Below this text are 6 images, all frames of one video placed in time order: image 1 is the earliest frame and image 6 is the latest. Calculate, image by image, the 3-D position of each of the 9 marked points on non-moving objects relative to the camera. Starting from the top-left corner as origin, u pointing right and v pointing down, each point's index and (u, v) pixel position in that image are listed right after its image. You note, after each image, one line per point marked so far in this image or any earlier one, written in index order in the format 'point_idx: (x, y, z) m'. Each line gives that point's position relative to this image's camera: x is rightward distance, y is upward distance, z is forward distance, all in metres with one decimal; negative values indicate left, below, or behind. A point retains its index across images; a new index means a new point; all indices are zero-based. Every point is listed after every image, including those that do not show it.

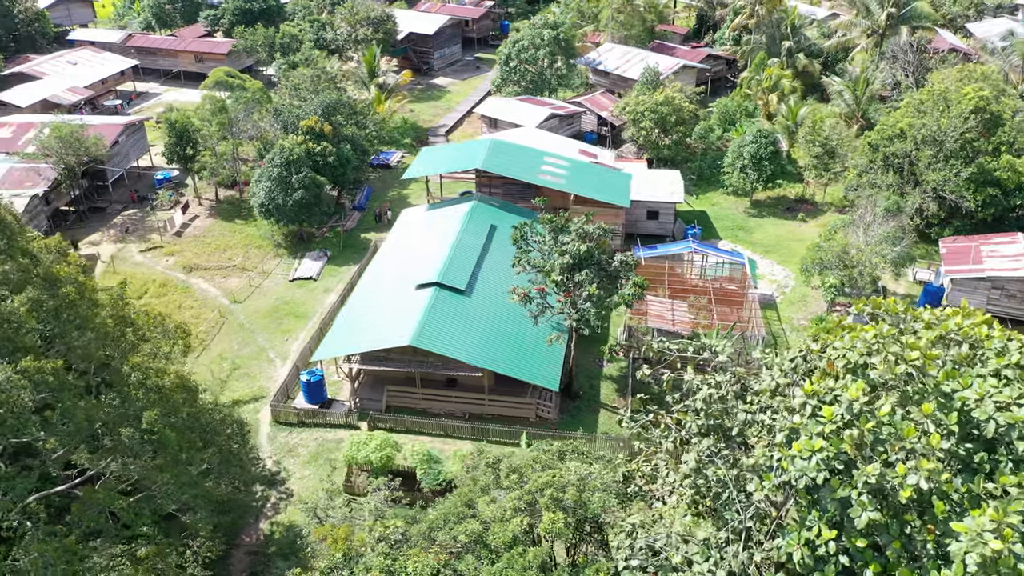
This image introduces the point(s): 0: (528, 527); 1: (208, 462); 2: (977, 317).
0: (+0.1, -3.5, +10.5) m
1: (-6.3, -3.6, +14.7) m
2: (+6.1, -0.4, +9.5) m
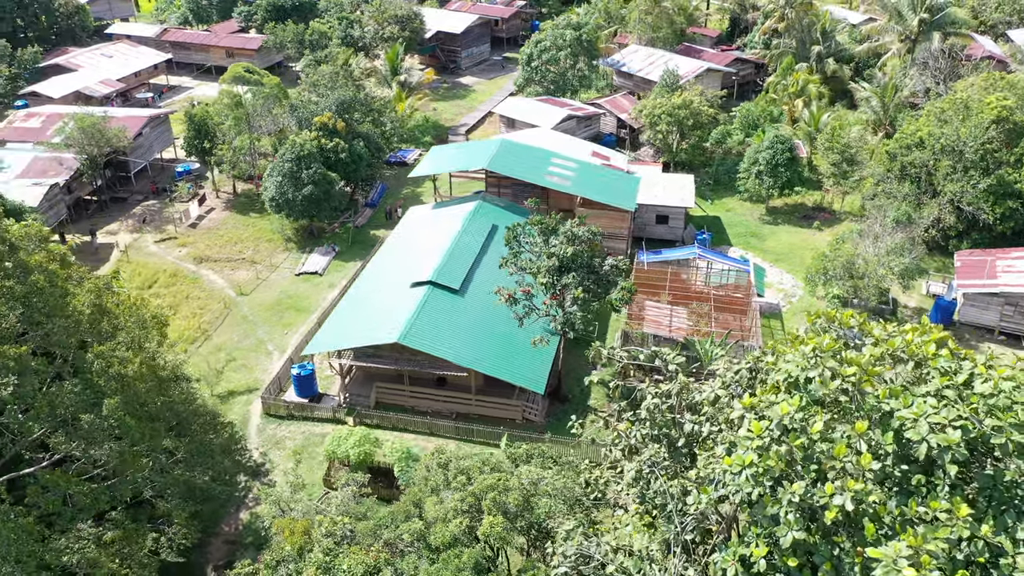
0: (-0.7, -3.5, +10.5) m
1: (-7.0, -3.4, +15.0) m
2: (+5.3, -0.6, +9.2) m
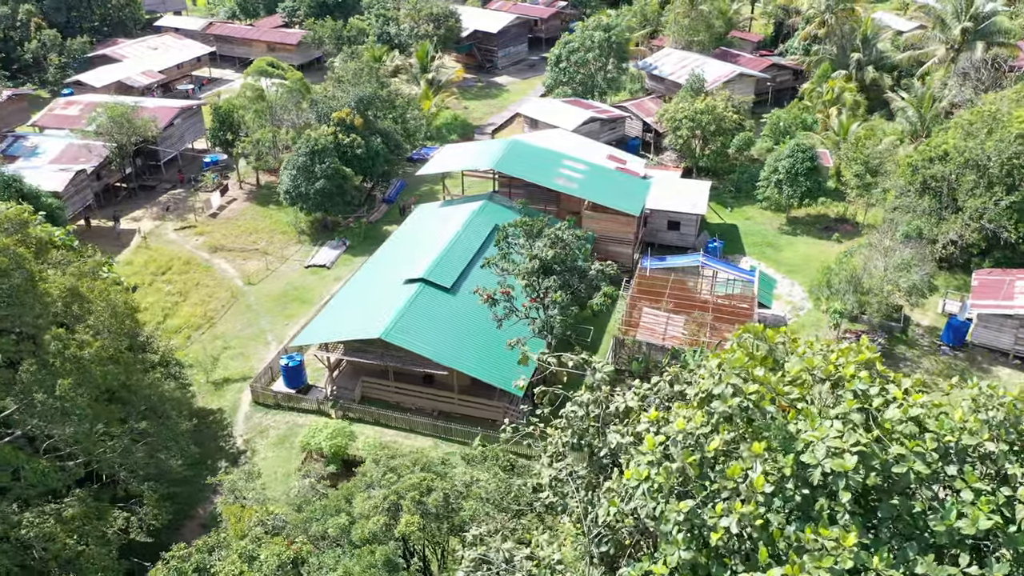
0: (-1.8, -3.5, +10.5) m
1: (-7.8, -3.1, +15.3) m
2: (+4.2, -0.8, +8.8) m
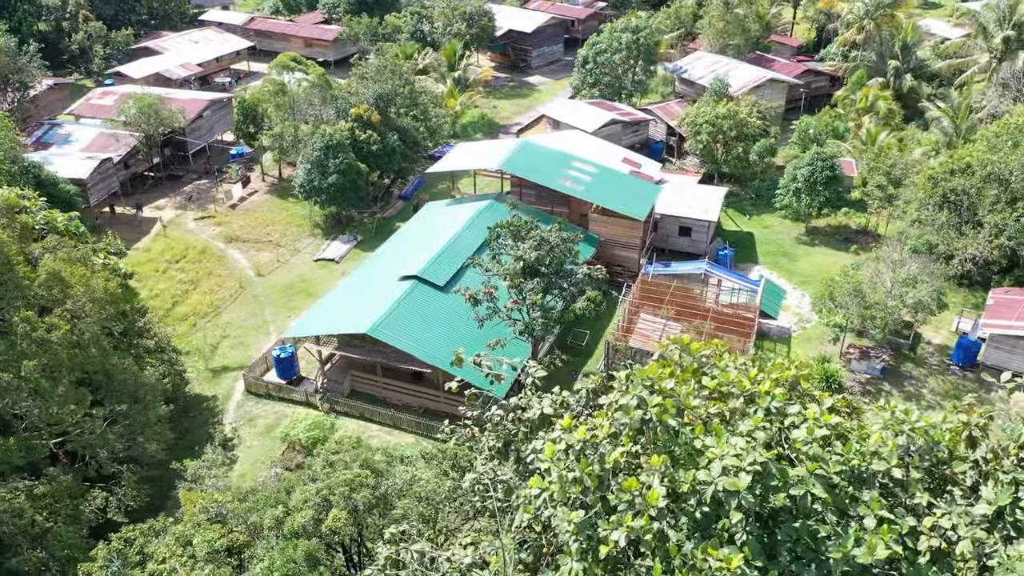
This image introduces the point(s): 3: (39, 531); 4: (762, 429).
0: (-2.9, -3.4, +10.6) m
1: (-8.5, -2.8, +15.7) m
2: (+3.2, -1.0, +8.6) m
3: (-9.0, -4.6, +13.6) m
4: (+2.7, -1.5, +7.6) m
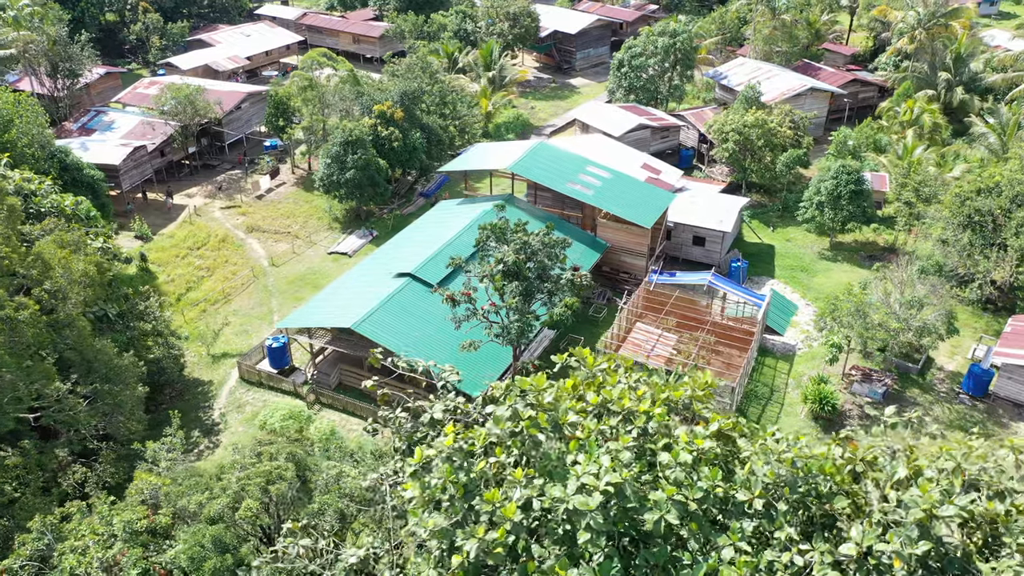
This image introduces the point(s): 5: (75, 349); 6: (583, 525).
0: (-4.1, -3.3, +10.8) m
1: (-9.4, -2.5, +16.4) m
2: (+1.9, -1.2, +8.4) m
3: (-10.1, -4.2, +14.3) m
4: (+1.2, -1.7, +7.4) m
5: (-10.1, -1.4, +16.4) m
6: (+0.7, -2.3, +6.9) m
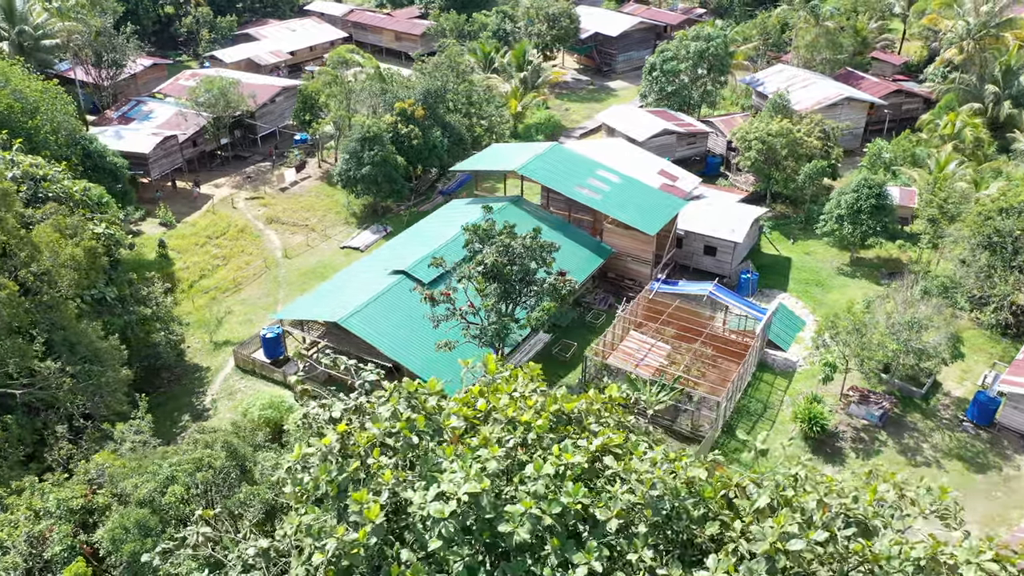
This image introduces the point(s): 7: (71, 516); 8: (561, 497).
0: (-5.3, -3.2, +11.1) m
1: (-10.2, -2.1, +17.0) m
2: (+0.6, -1.4, +8.3) m
3: (-11.1, -3.8, +15.0) m
4: (-0.1, -1.8, +7.4) m
5: (-10.8, -1.0, +17.1) m
6: (-0.8, -2.4, +6.9) m
7: (-6.9, -3.6, +11.3) m
8: (+0.5, -2.1, +7.2) m
